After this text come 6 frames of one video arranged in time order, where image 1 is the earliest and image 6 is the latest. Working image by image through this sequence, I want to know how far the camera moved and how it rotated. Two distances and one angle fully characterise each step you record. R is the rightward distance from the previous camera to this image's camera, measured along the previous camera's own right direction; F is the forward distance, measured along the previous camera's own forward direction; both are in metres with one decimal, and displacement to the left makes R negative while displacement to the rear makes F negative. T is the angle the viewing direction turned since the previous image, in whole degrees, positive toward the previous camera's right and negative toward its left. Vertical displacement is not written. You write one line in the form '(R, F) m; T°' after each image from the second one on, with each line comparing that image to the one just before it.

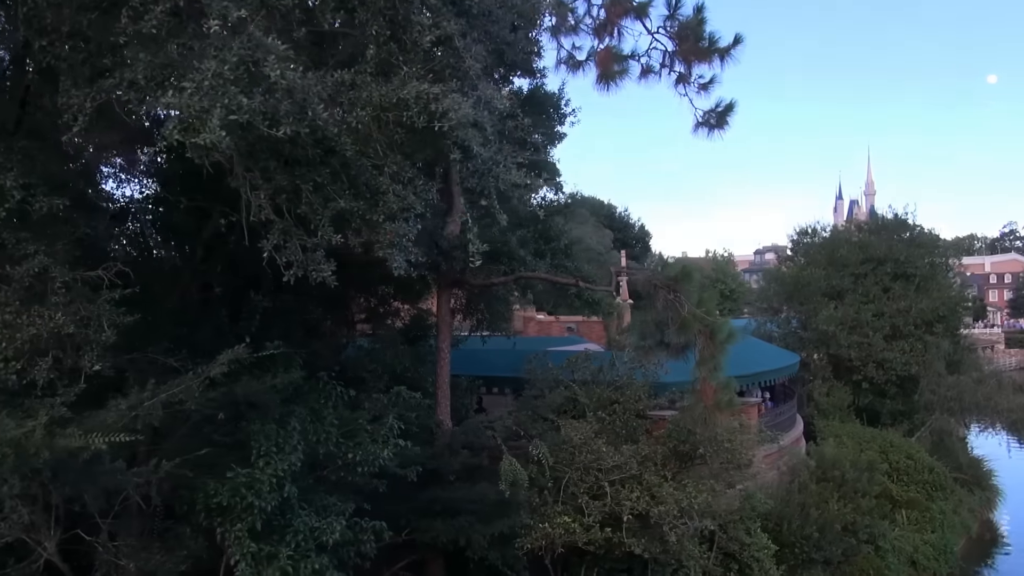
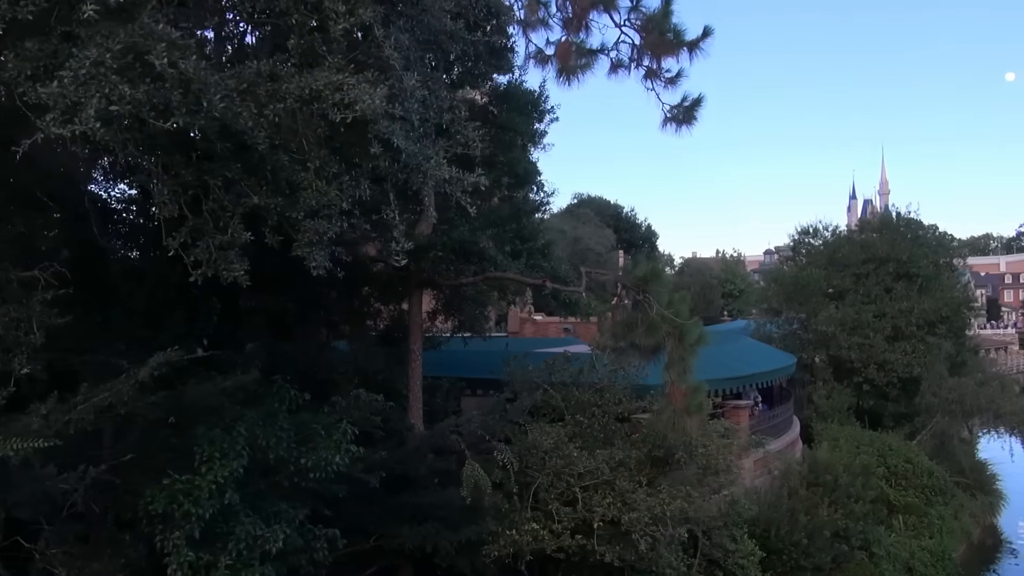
(+0.5, +0.2) m; -1°
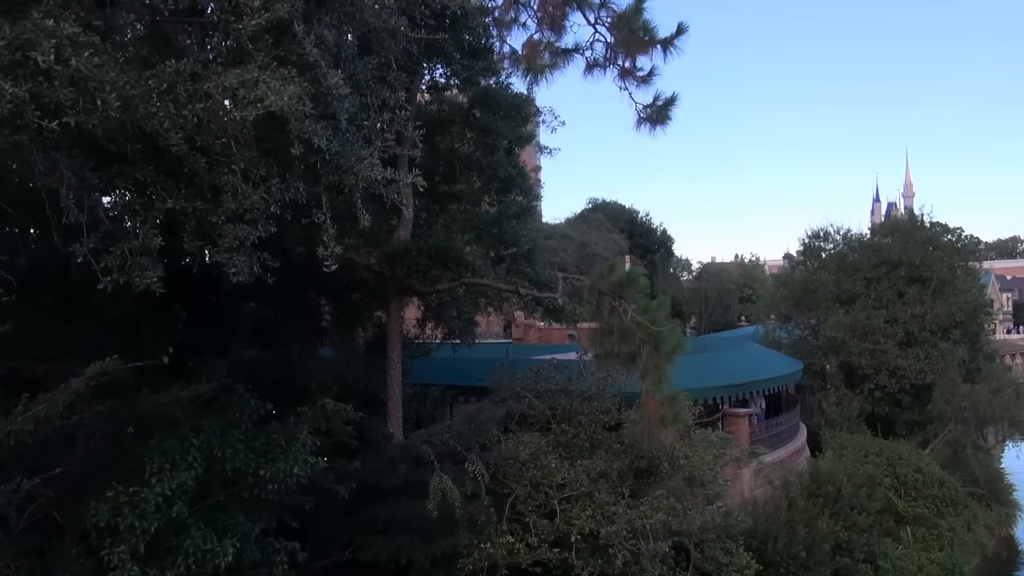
(+0.5, +0.2) m; -2°
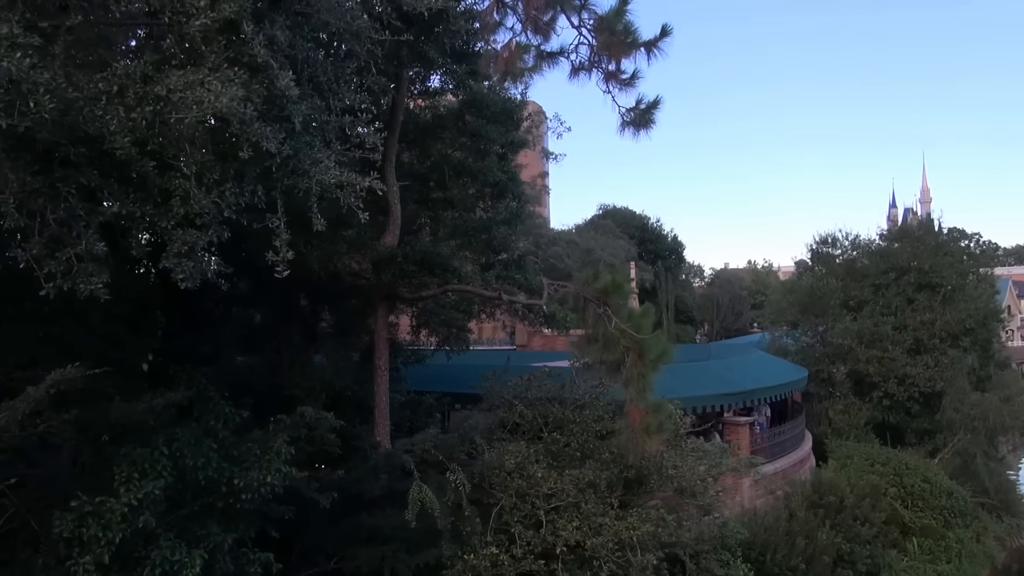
(+0.3, +0.1) m; -1°
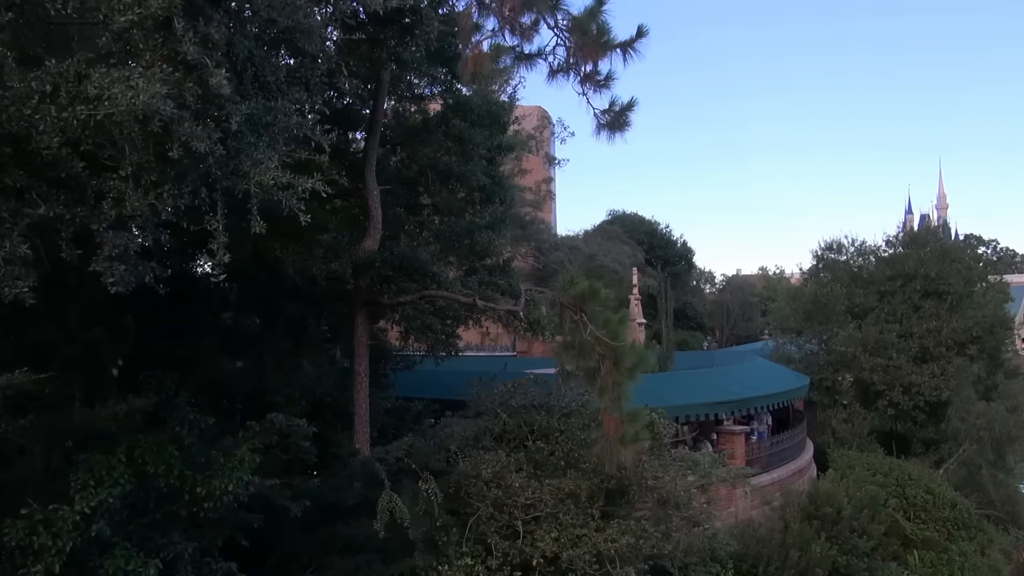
(+0.4, +0.2) m; -1°
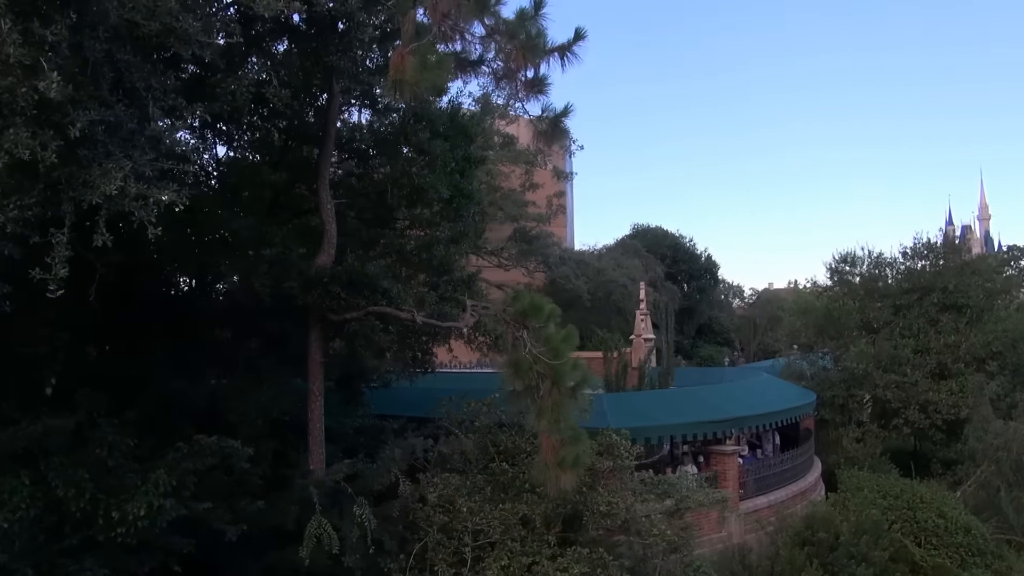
(+0.9, +0.4) m; -3°
